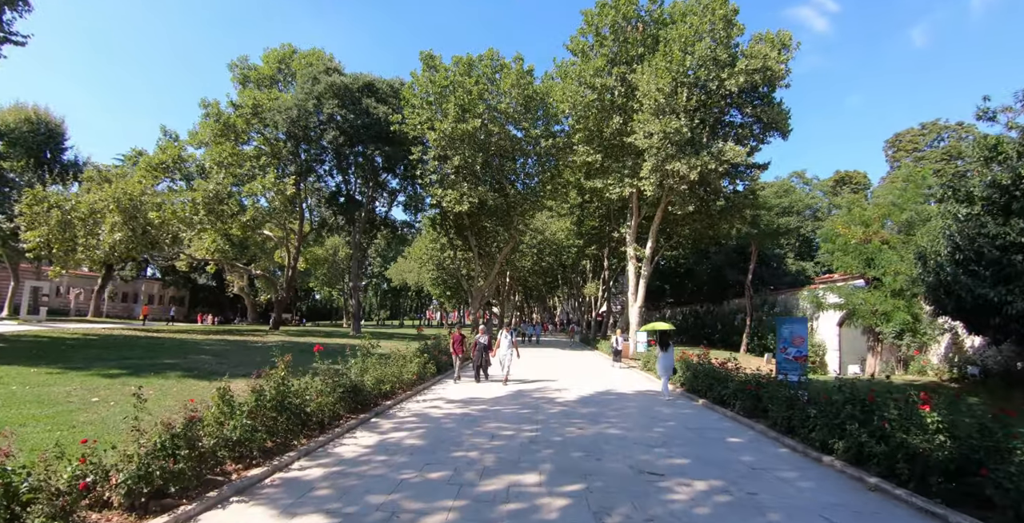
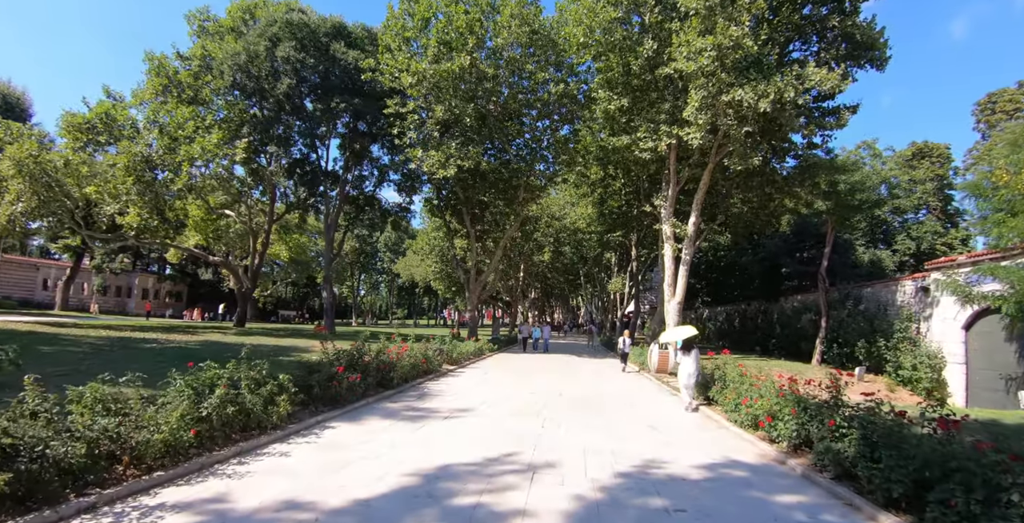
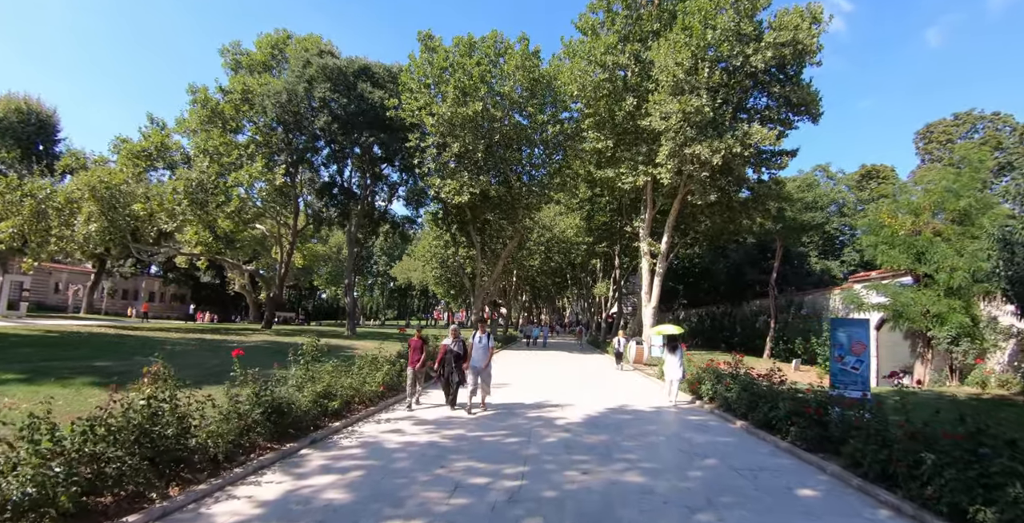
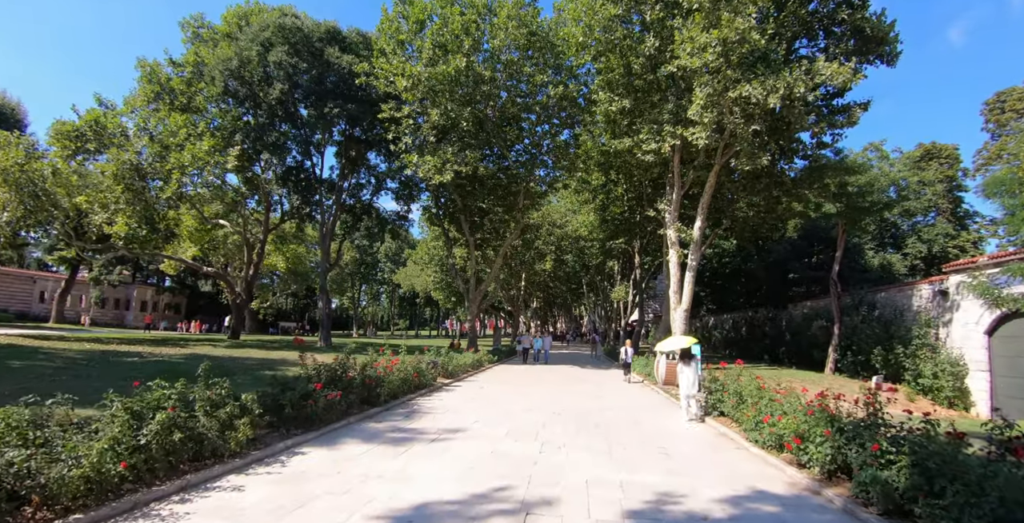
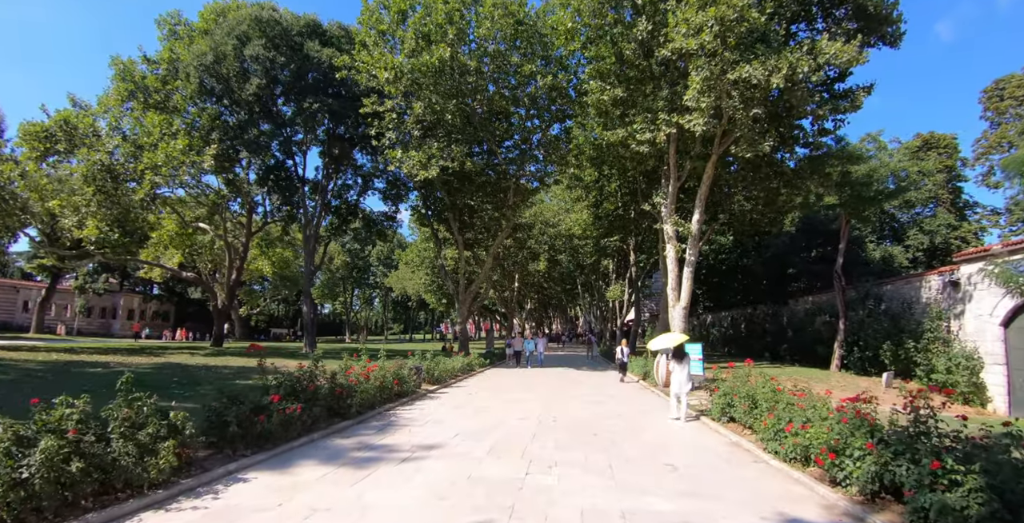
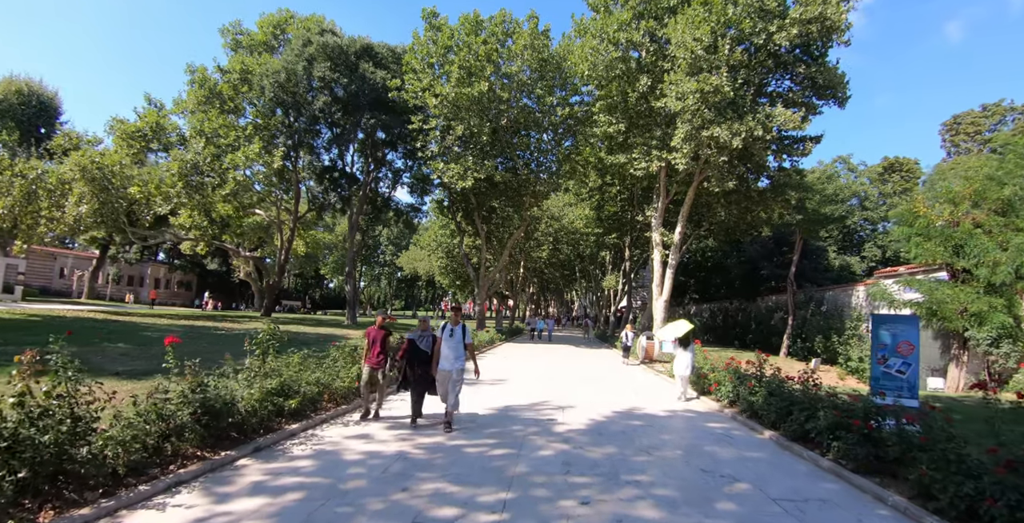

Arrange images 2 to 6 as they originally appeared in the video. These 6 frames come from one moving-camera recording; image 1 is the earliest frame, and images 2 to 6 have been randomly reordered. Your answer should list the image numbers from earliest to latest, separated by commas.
3, 6, 2, 4, 5
